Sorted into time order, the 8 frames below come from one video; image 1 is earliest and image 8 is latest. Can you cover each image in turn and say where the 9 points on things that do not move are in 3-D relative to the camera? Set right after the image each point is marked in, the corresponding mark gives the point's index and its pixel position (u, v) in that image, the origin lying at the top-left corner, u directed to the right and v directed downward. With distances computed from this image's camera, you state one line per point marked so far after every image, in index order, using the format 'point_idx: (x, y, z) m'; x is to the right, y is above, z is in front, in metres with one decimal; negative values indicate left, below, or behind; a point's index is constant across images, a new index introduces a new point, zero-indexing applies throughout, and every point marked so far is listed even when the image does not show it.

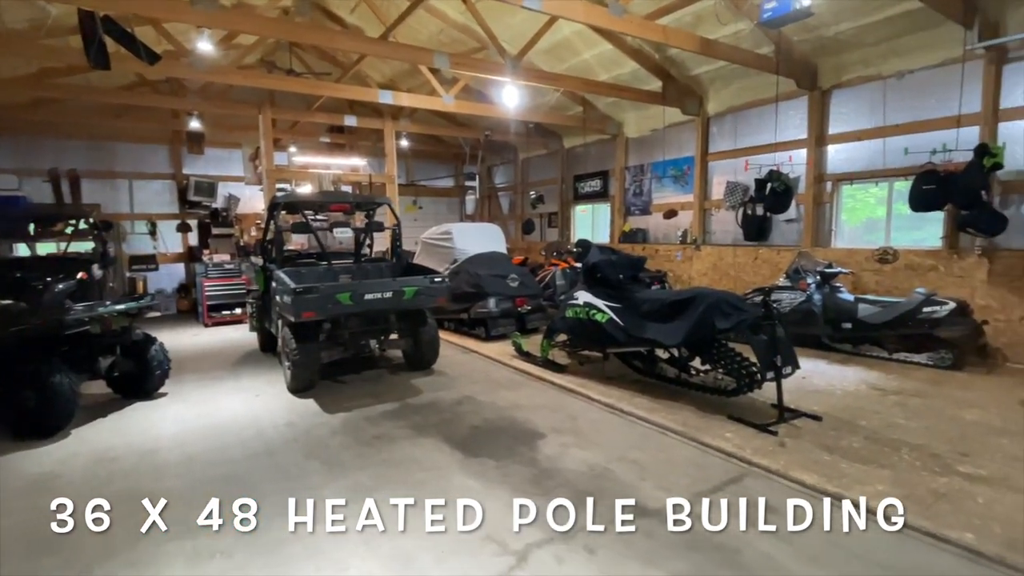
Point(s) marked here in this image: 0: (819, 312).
0: (+3.0, -0.2, +5.0) m
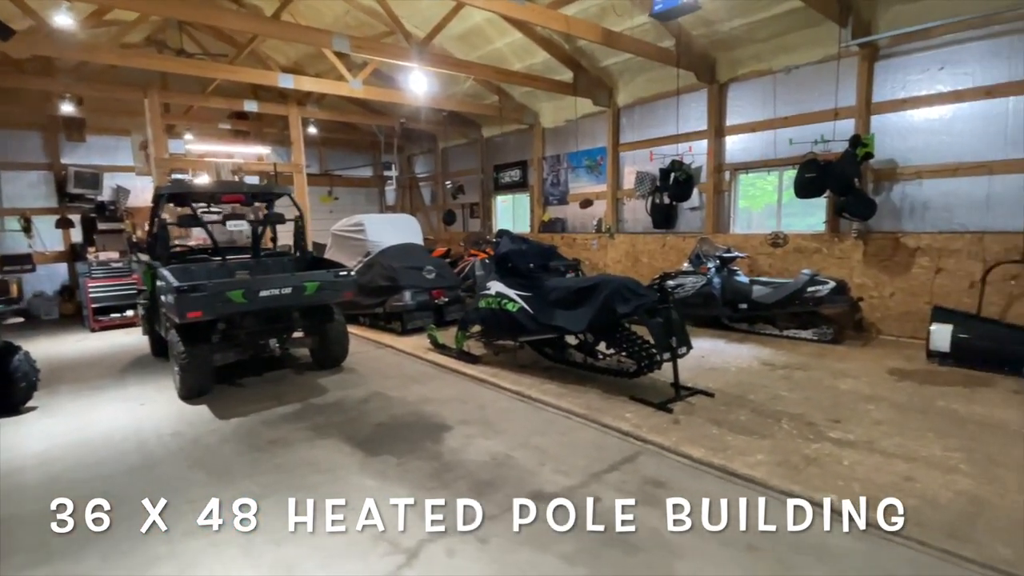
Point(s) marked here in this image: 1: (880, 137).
0: (+2.2, -0.1, +5.3) m
1: (+3.6, +1.5, +4.9) m
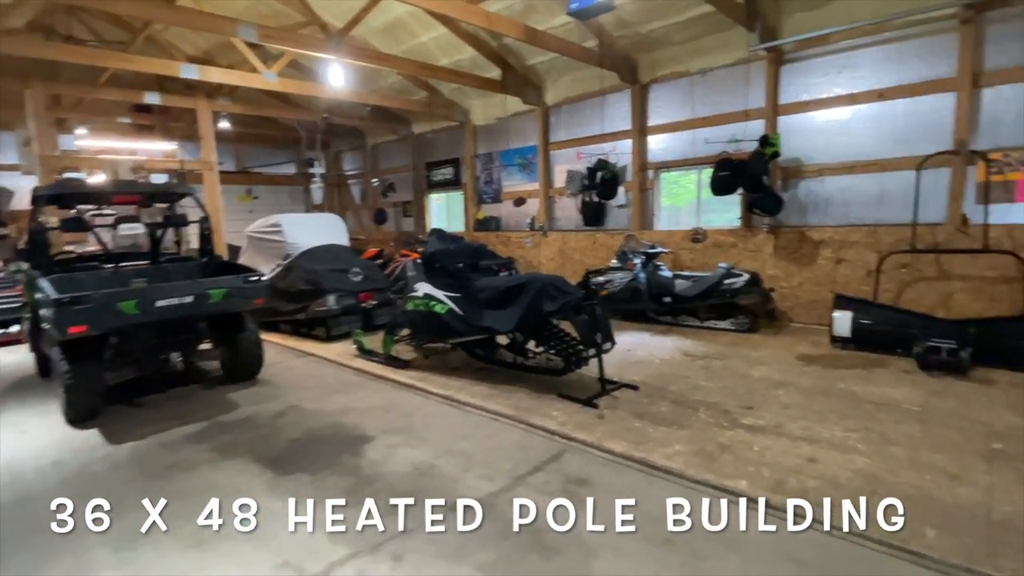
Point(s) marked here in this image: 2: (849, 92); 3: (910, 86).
0: (+1.4, 0.0, +5.4) m
1: (+2.8, +1.5, +5.2) m
2: (+3.2, +1.9, +4.8) m
3: (+3.6, +1.8, +4.5) m
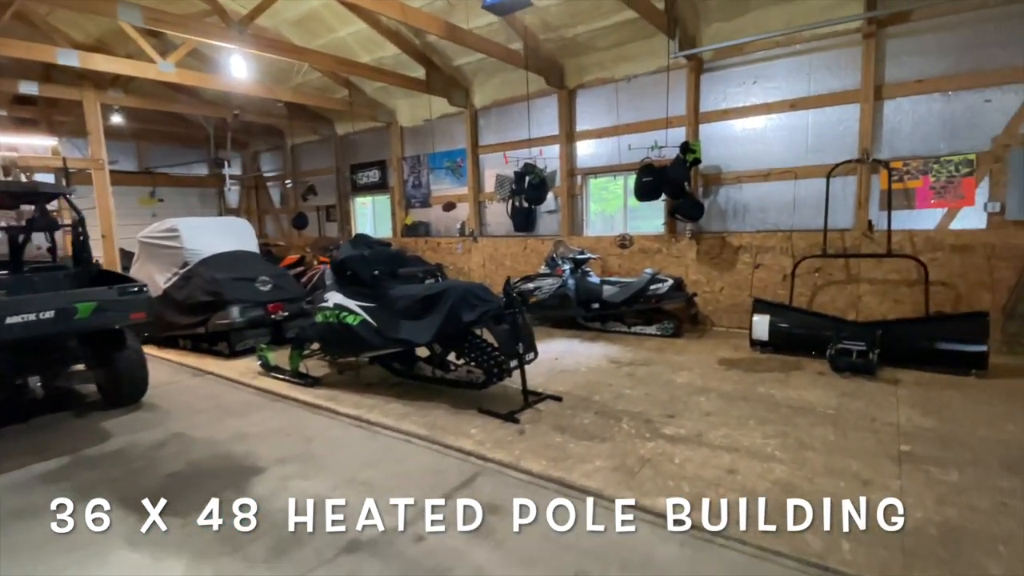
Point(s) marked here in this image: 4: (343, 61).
0: (+0.6, -0.1, +5.3) m
1: (+2.0, +1.5, +5.3) m
2: (+2.5, +1.8, +5.0) m
3: (+2.8, +1.8, +4.7) m
4: (-2.0, +2.7, +5.9) m
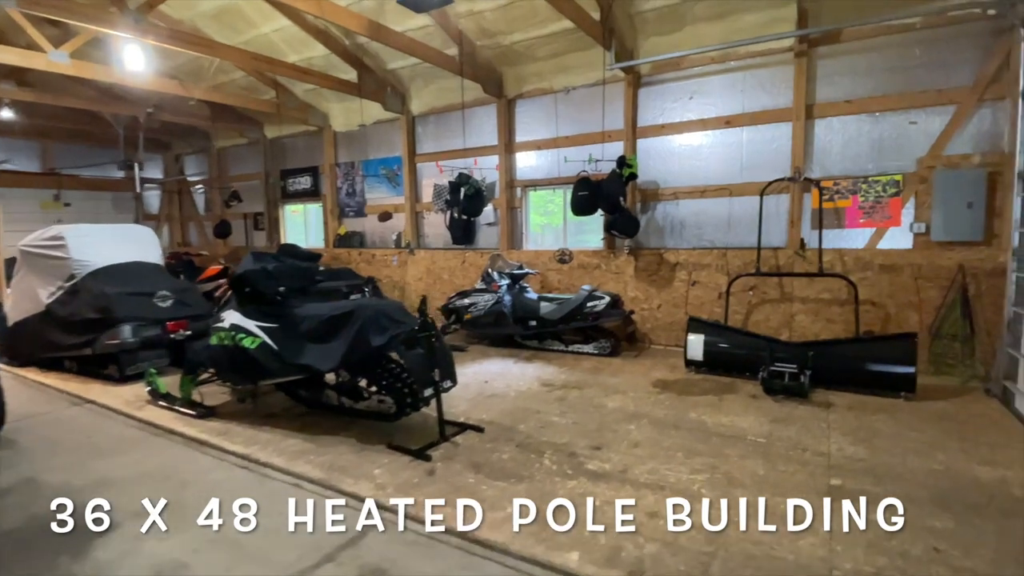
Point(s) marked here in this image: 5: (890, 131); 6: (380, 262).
0: (0.0, -0.2, +5.1) m
1: (+1.4, +1.3, +5.2) m
2: (+1.8, +1.7, +4.9) m
3: (+2.2, +1.6, +4.7) m
4: (-2.7, +2.5, +5.5) m
5: (+3.2, +1.3, +4.2) m
6: (-1.8, +0.4, +7.0) m
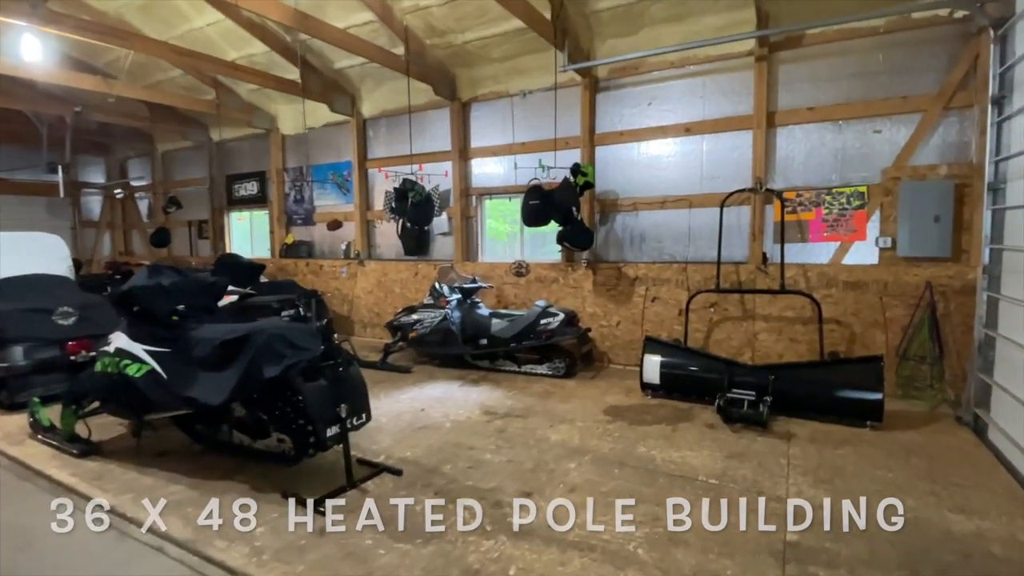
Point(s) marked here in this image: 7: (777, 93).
0: (-0.5, -0.4, +4.7) m
1: (+0.9, +1.2, +4.9) m
2: (+1.3, +1.5, +4.6) m
3: (+1.8, +1.5, +4.4) m
4: (-3.2, +2.4, +5.0) m
5: (+2.7, +1.2, +4.0) m
6: (-2.4, +0.2, +6.5) m
7: (+2.2, +1.6, +4.2) m
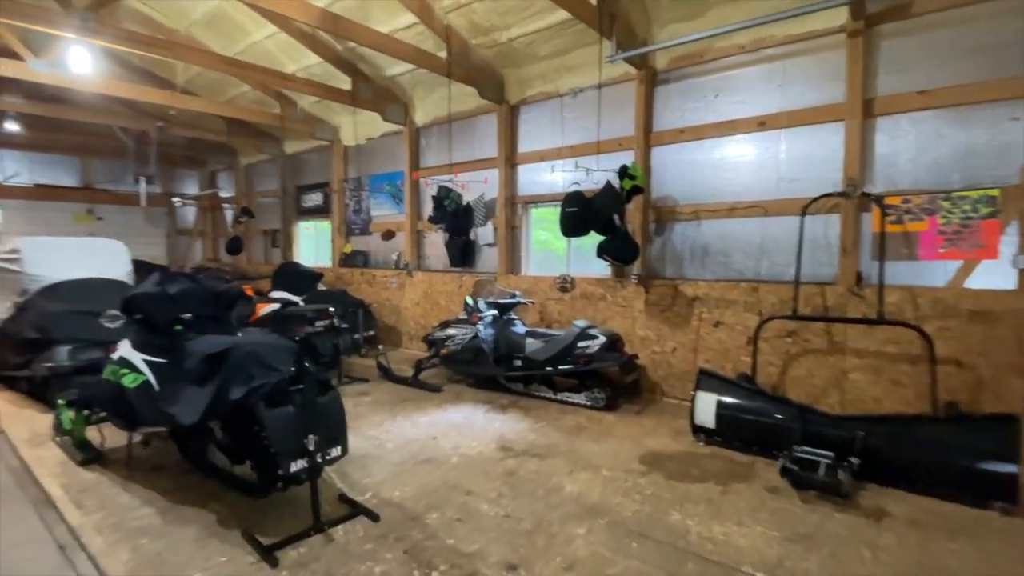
0: (-0.2, -0.5, +4.3) m
1: (+1.3, +1.0, +4.3) m
2: (+1.7, +1.3, +4.0) m
3: (+2.1, +1.3, +3.7) m
4: (-2.7, +2.3, +5.1) m
5: (+2.9, +1.0, +3.1) m
6: (-1.7, +0.1, +6.4) m
7: (+2.5, +1.4, +3.4) m
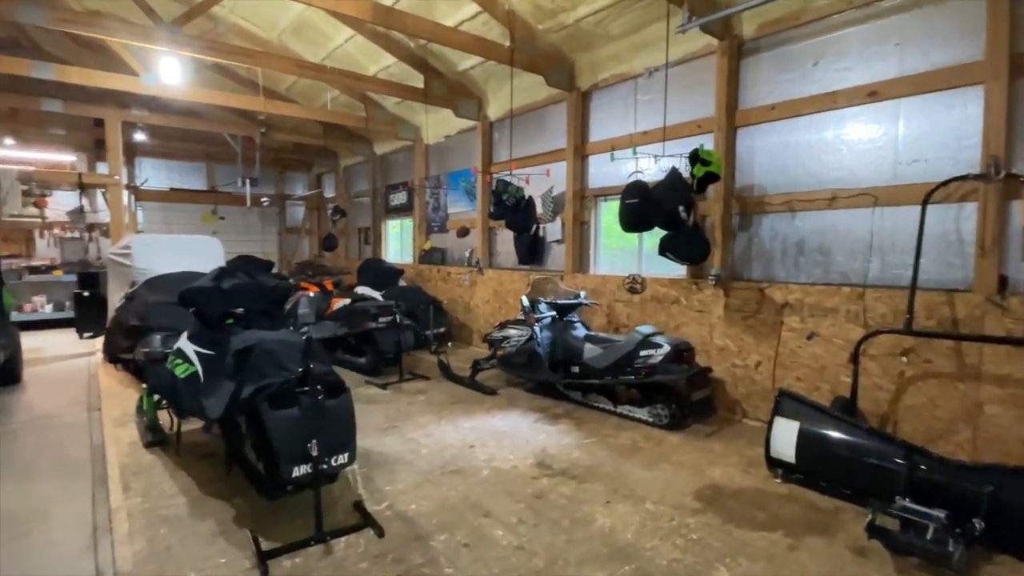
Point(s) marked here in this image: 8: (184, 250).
0: (+0.3, -0.5, +4.0) m
1: (+1.7, +1.0, +3.7) m
2: (+2.1, +1.3, +3.3) m
3: (+2.4, +1.2, +3.0) m
4: (-2.0, +2.3, +5.3) m
5: (+3.1, +0.9, +2.2) m
6: (-0.8, +0.1, +6.4) m
7: (+2.8, +1.4, +2.6) m
8: (-3.3, +0.4, +5.0) m
